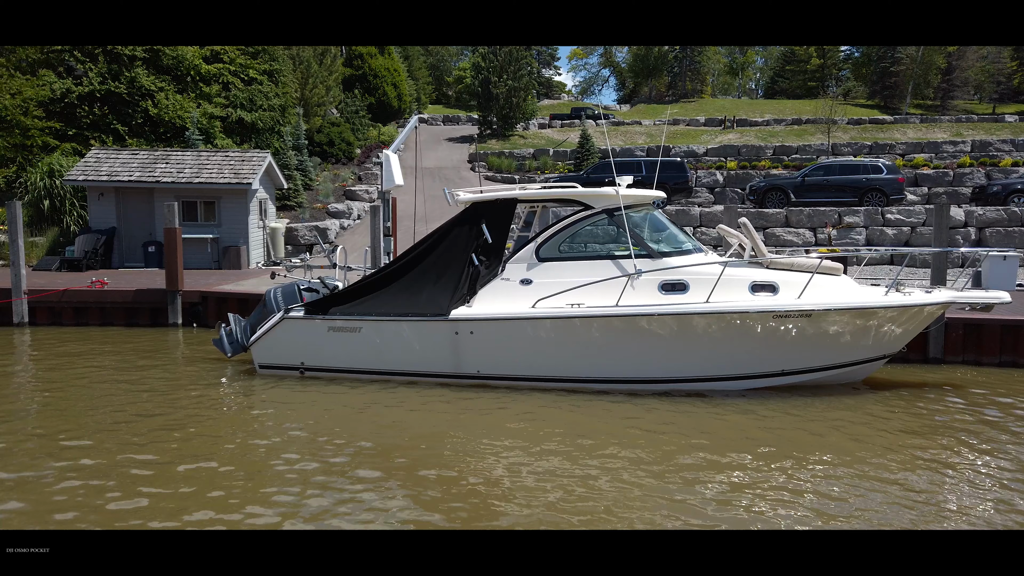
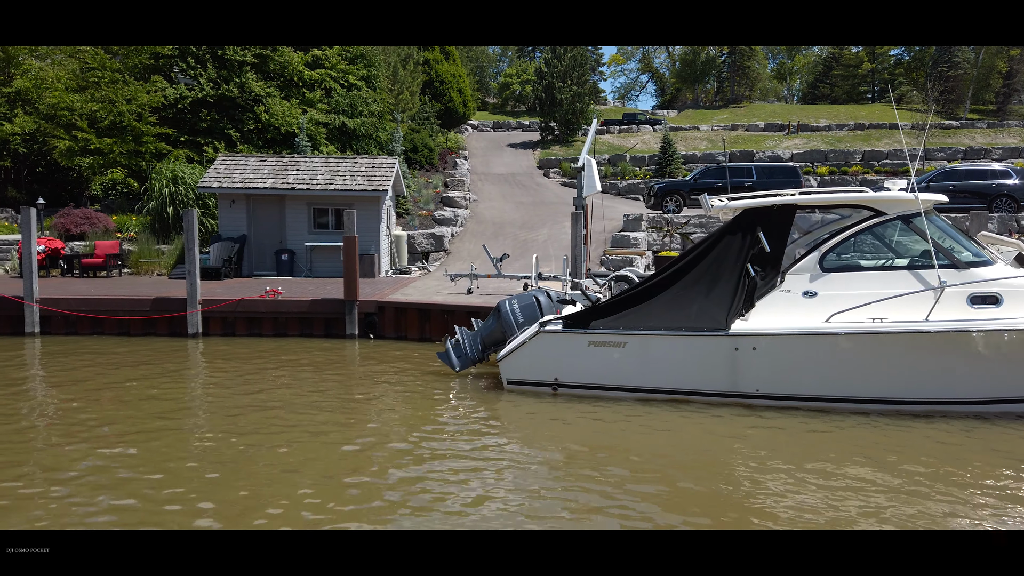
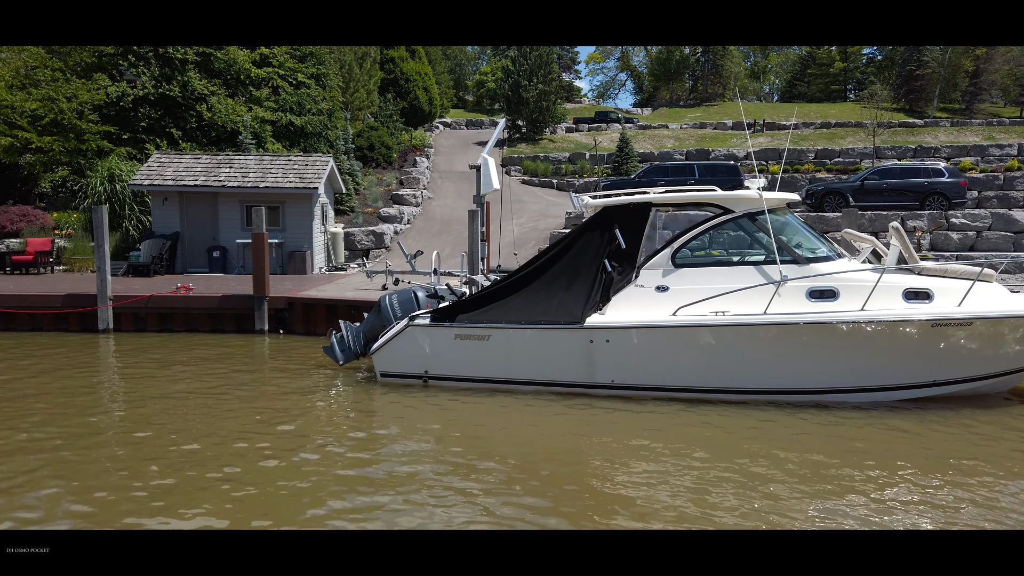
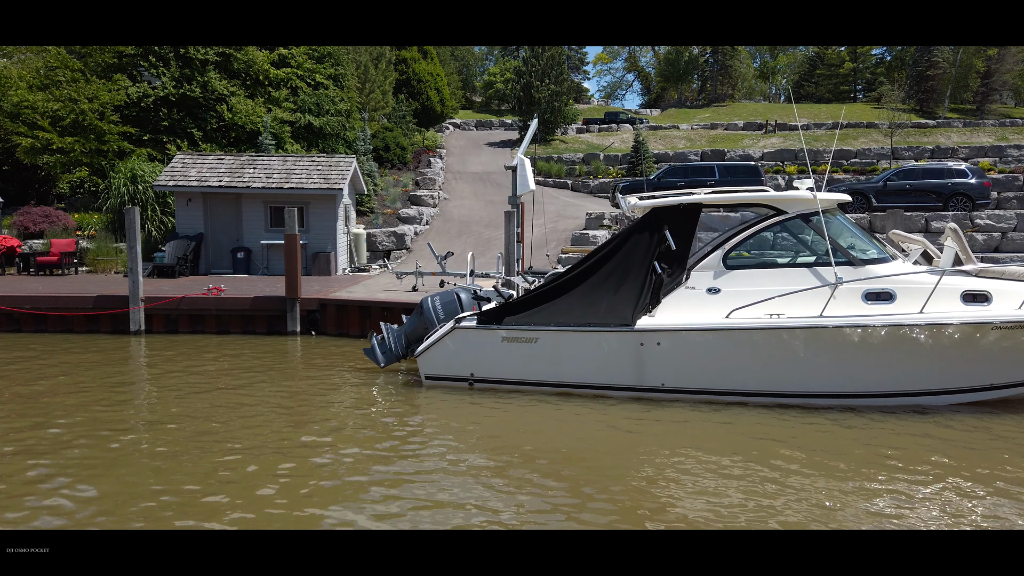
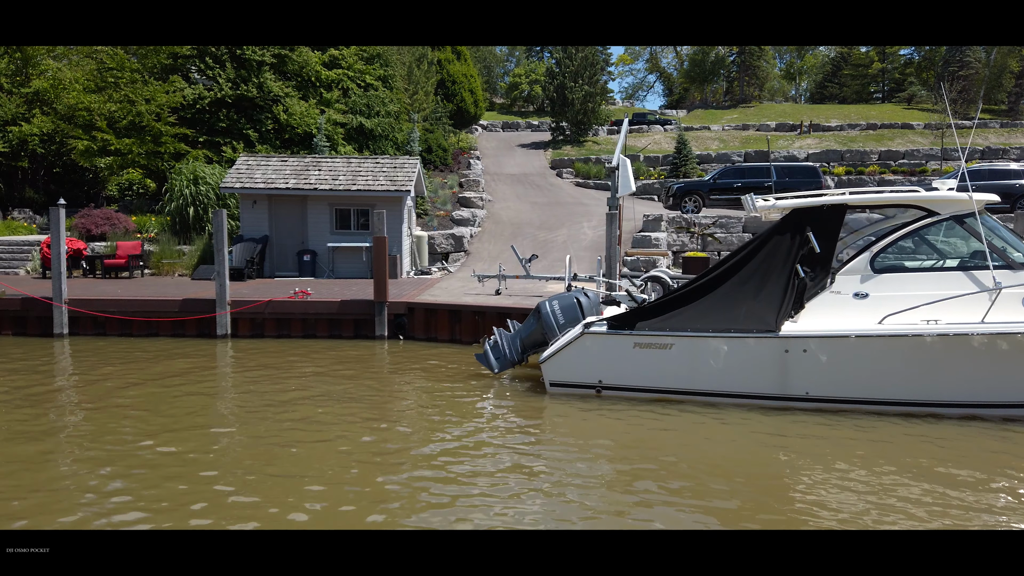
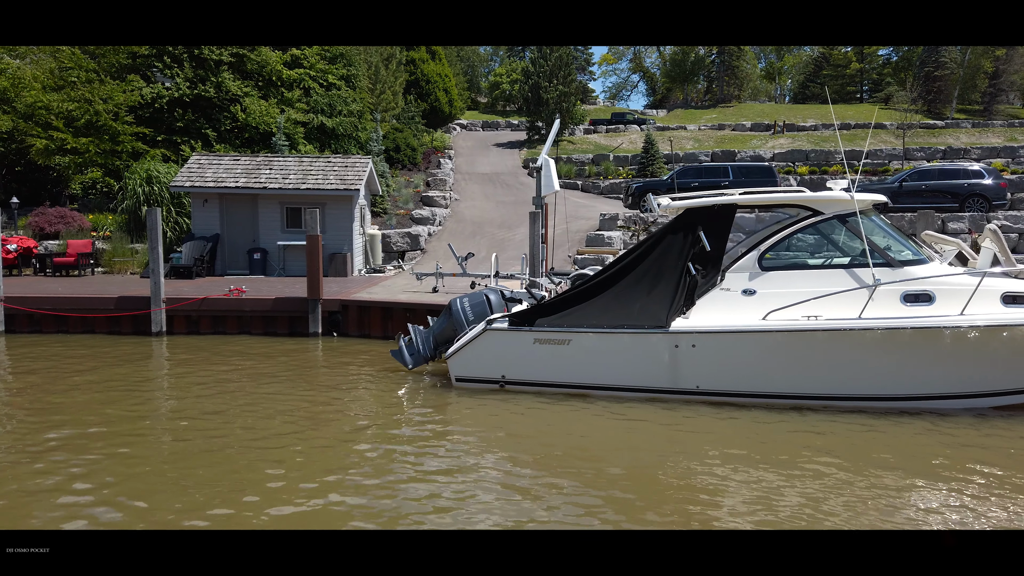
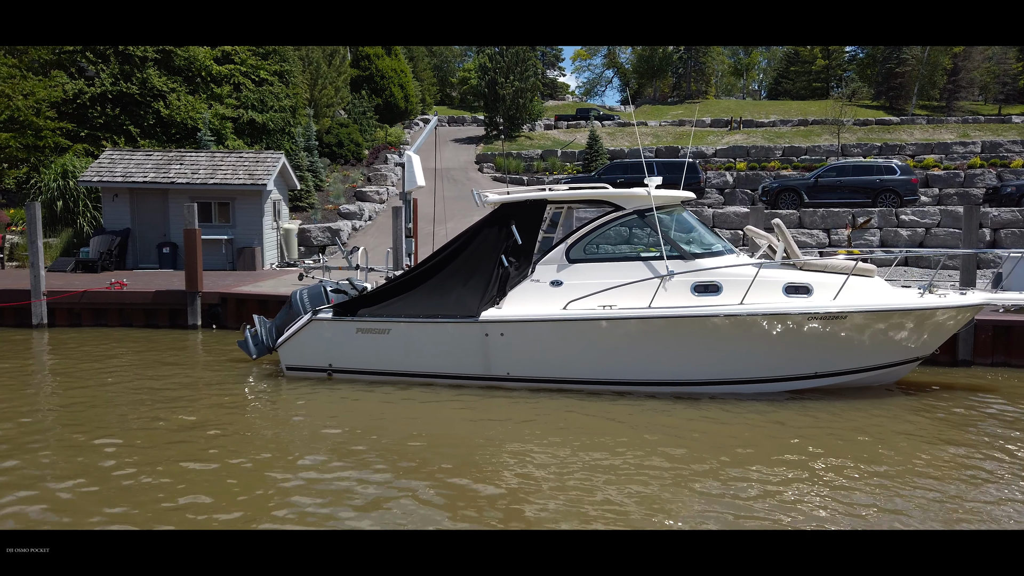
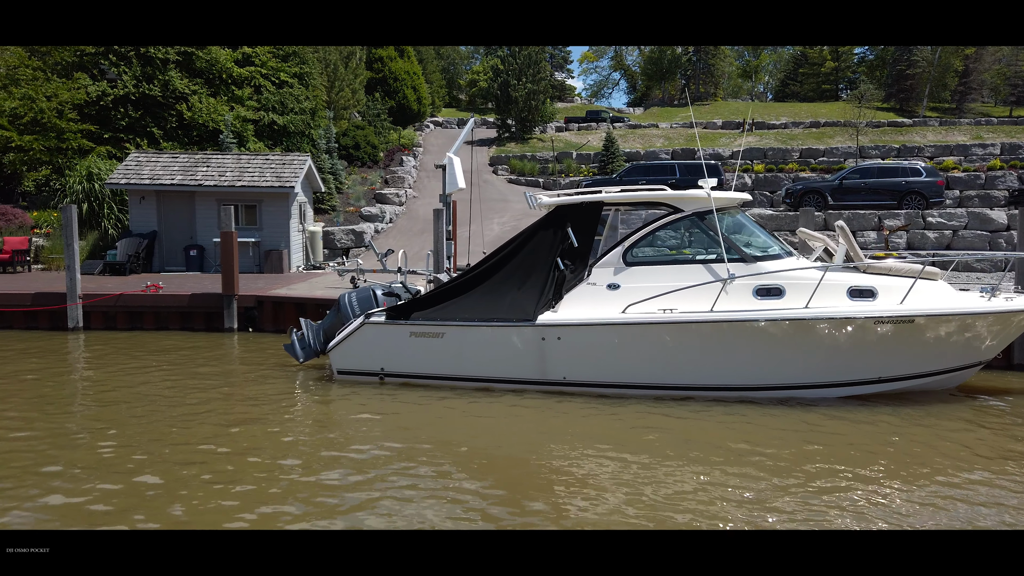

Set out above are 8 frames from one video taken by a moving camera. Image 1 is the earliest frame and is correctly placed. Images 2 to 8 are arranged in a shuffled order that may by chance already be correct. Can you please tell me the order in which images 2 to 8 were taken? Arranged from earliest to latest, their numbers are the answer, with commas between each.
7, 8, 3, 4, 6, 2, 5
